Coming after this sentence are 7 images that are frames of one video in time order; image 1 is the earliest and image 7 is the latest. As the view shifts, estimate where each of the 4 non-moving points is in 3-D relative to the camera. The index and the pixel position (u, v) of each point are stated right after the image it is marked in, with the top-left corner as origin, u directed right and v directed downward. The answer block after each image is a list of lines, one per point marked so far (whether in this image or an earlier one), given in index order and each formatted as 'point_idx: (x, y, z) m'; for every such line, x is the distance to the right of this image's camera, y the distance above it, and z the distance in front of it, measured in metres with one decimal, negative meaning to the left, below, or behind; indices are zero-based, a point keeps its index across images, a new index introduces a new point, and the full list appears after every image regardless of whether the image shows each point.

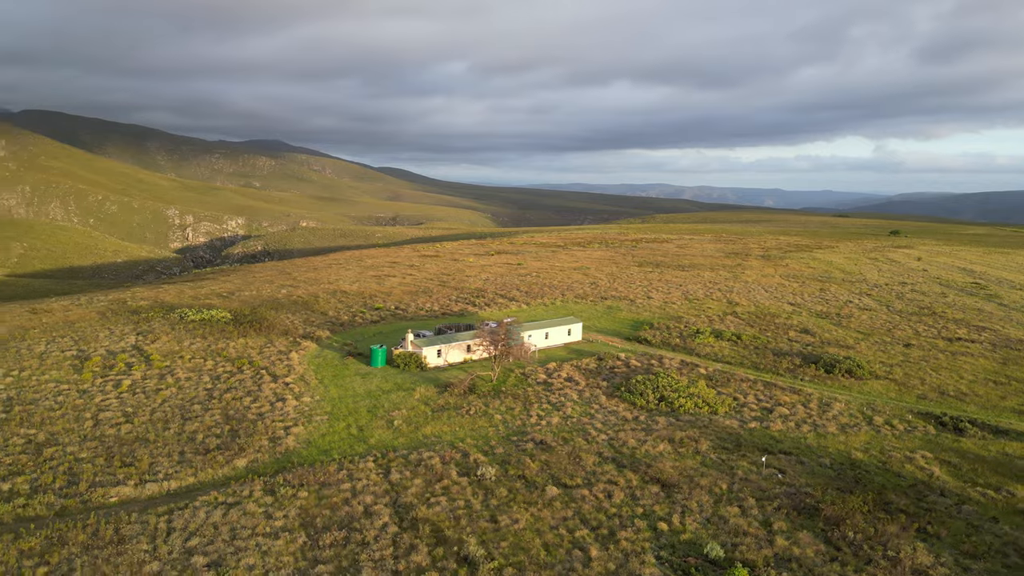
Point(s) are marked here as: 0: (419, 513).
0: (-2.2, -5.3, +17.1) m
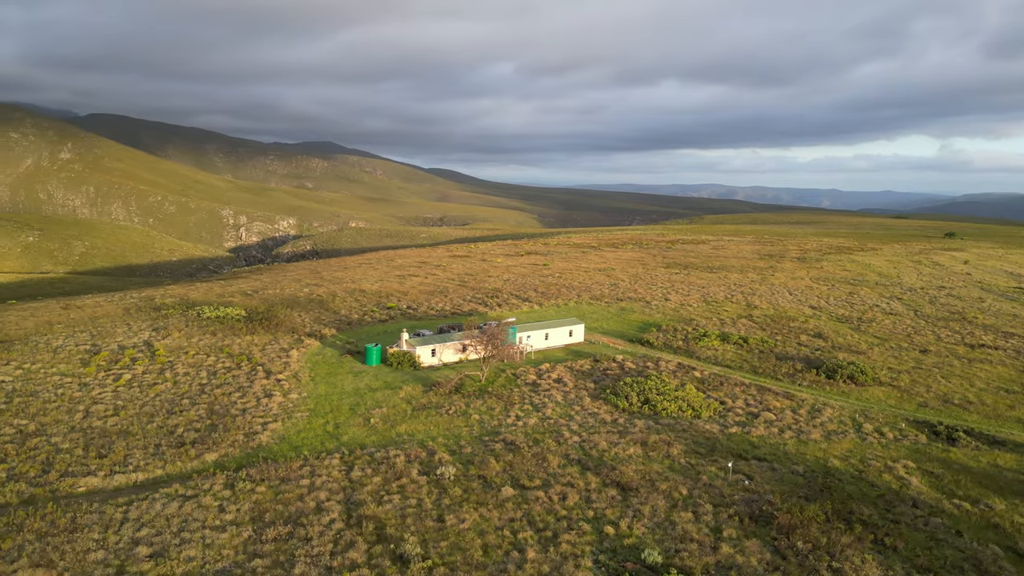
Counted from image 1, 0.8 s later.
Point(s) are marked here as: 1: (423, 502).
0: (-3.4, -5.2, +17.2) m
1: (-2.2, -5.2, +17.8) m
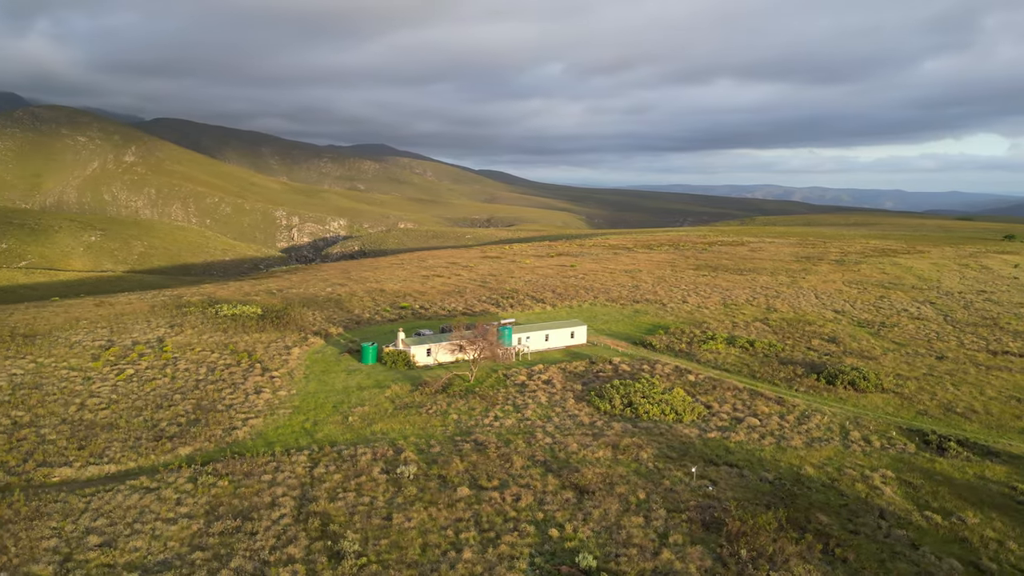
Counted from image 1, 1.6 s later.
0: (-4.6, -5.2, +17.4) m
1: (-3.3, -5.2, +17.9) m
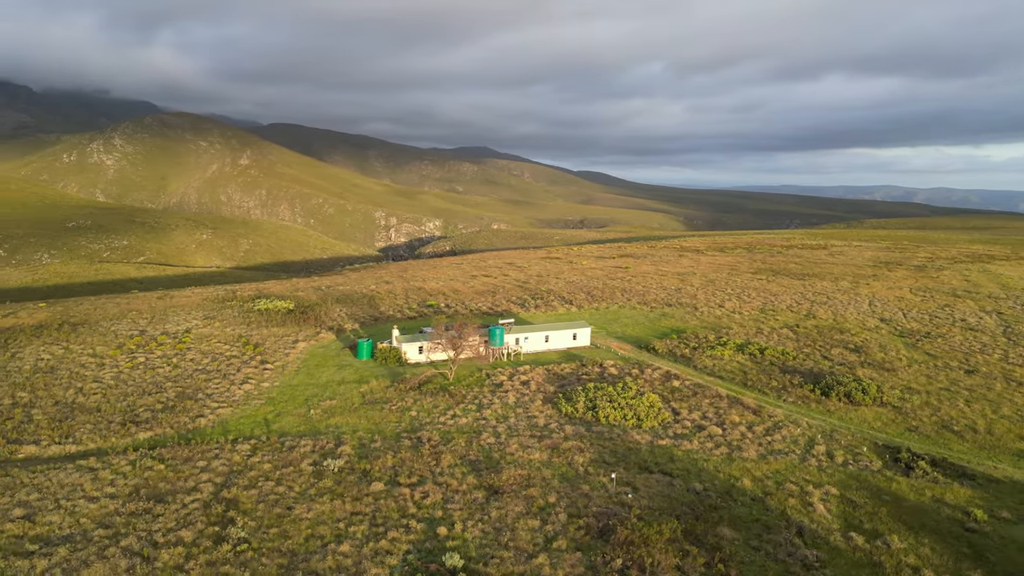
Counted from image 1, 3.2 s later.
0: (-7.0, -5.1, +18.1) m
1: (-5.6, -5.1, +18.4) m
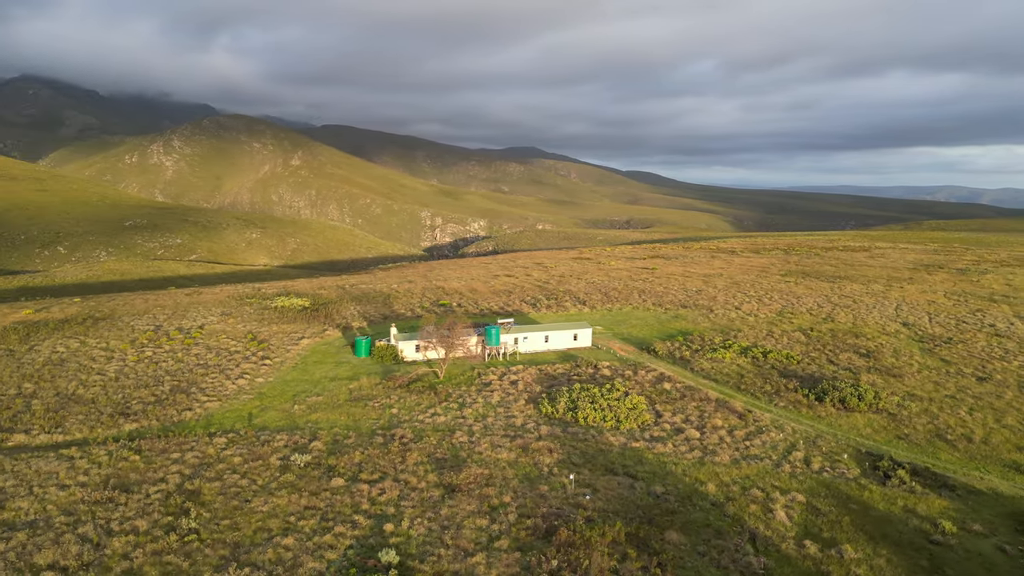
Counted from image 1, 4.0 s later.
0: (-8.1, -5.0, +18.5) m
1: (-6.7, -5.0, +18.8) m
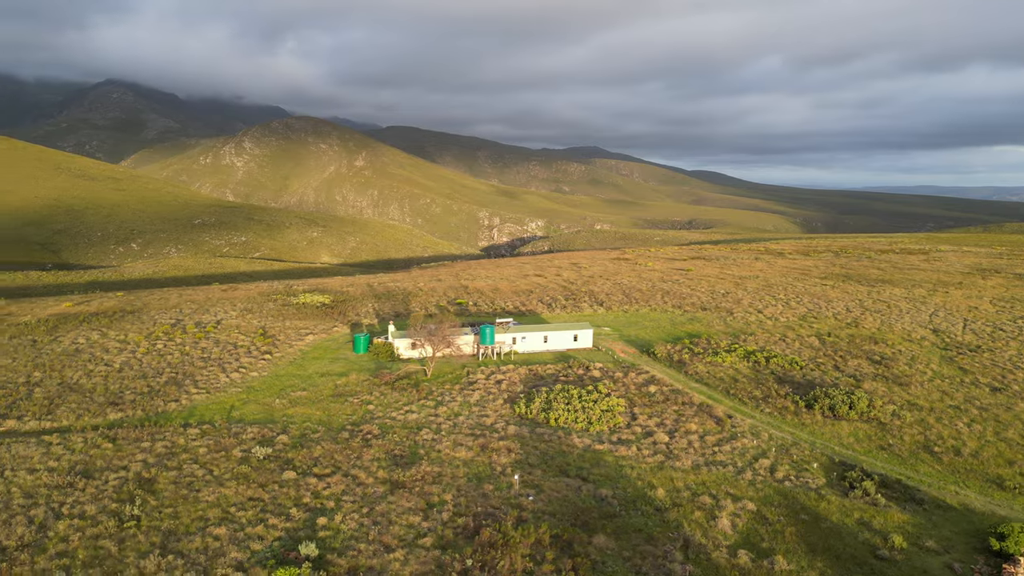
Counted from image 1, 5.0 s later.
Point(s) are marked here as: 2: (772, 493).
0: (-9.5, -4.9, +19.2) m
1: (-8.1, -4.9, +19.4) m
2: (+6.9, -5.4, +19.1) m
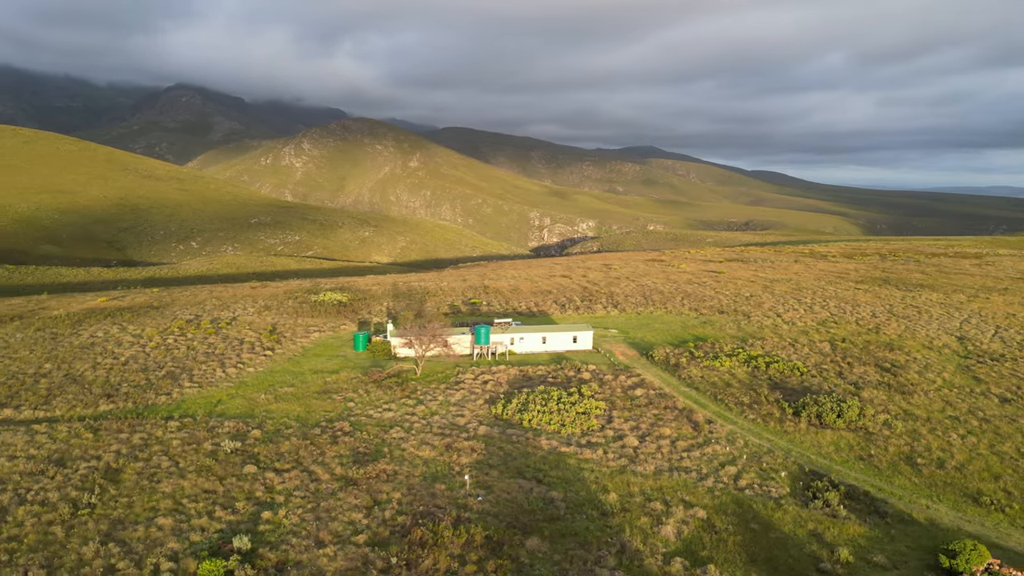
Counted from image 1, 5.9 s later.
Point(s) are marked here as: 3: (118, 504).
0: (-10.7, -4.8, +19.9) m
1: (-9.3, -4.8, +20.0) m
2: (+5.6, -5.5, +18.7) m
3: (-9.5, -5.1, +17.5) m
